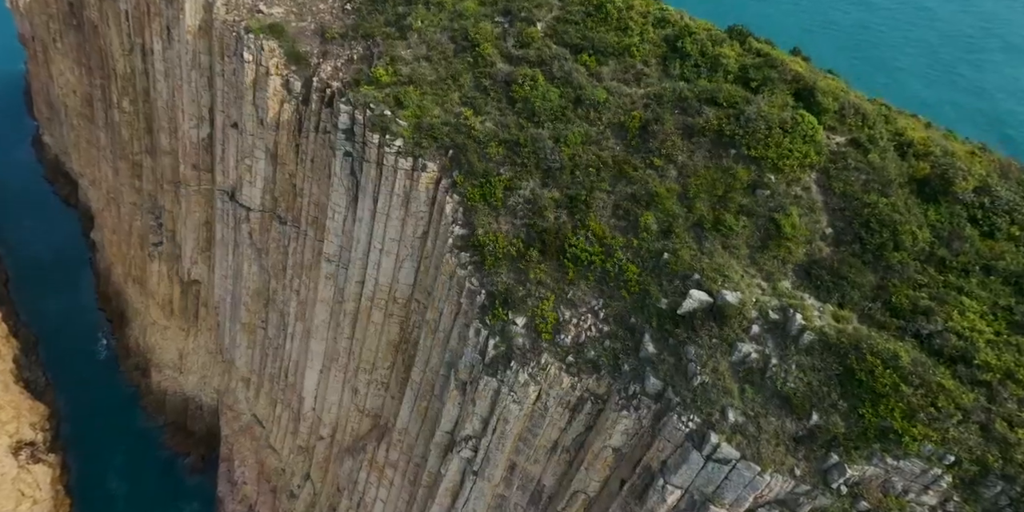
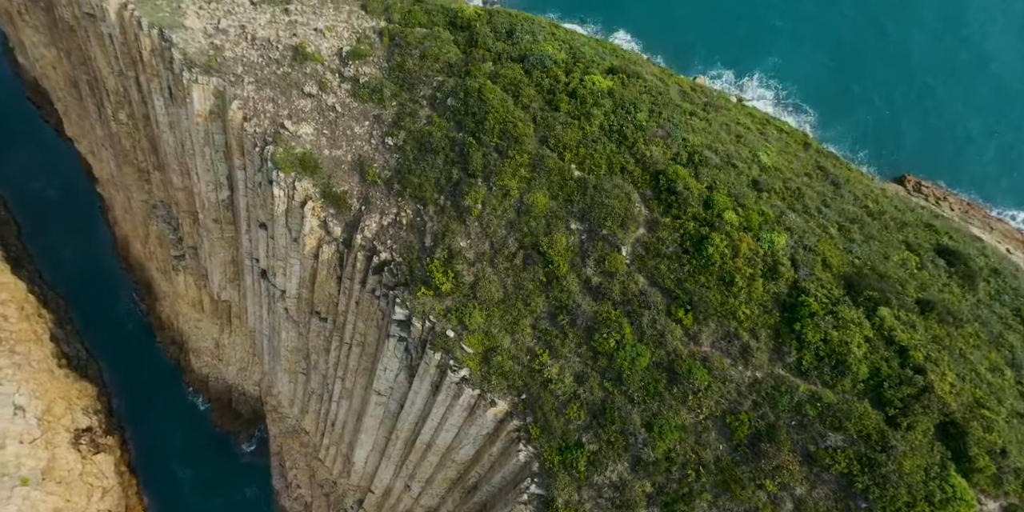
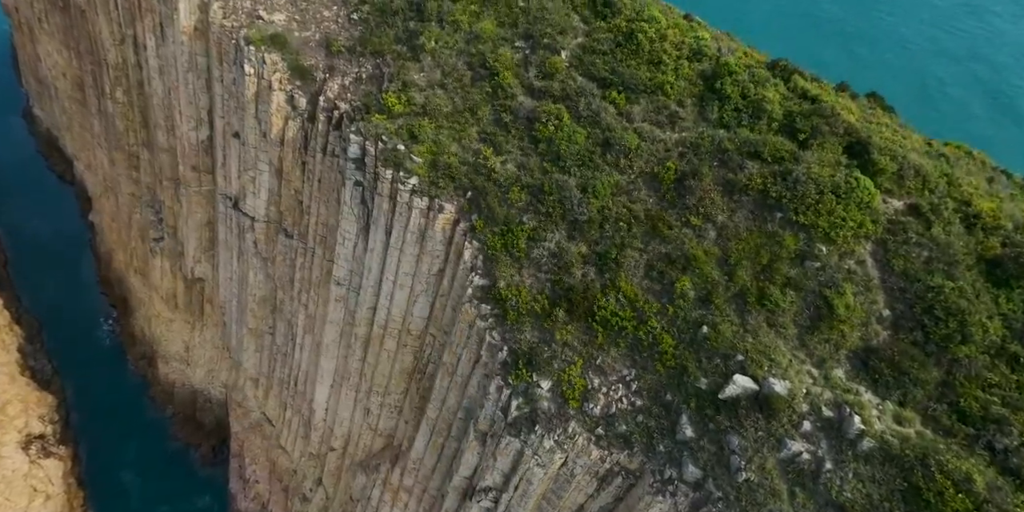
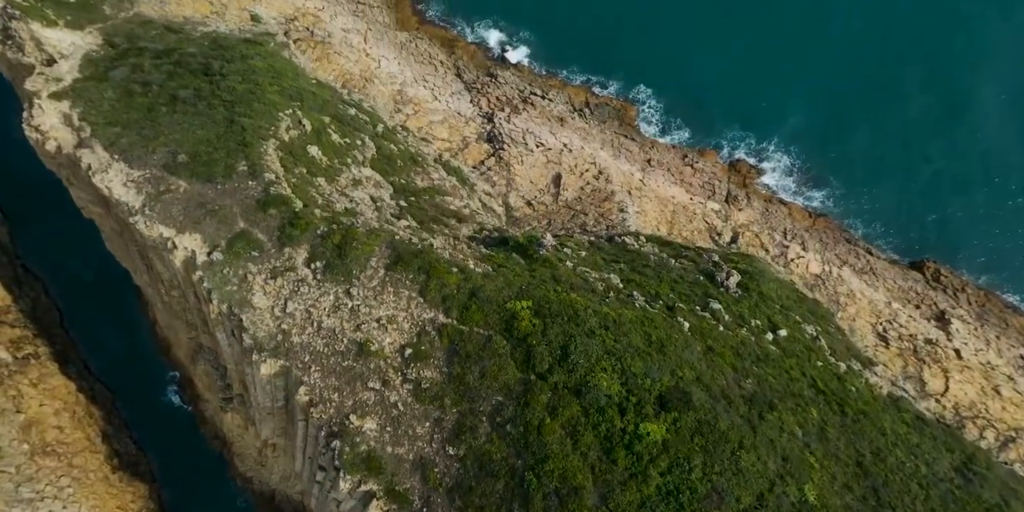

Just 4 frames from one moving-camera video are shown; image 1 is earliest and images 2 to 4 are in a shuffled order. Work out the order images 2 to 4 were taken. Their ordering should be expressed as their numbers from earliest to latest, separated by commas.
3, 2, 4
